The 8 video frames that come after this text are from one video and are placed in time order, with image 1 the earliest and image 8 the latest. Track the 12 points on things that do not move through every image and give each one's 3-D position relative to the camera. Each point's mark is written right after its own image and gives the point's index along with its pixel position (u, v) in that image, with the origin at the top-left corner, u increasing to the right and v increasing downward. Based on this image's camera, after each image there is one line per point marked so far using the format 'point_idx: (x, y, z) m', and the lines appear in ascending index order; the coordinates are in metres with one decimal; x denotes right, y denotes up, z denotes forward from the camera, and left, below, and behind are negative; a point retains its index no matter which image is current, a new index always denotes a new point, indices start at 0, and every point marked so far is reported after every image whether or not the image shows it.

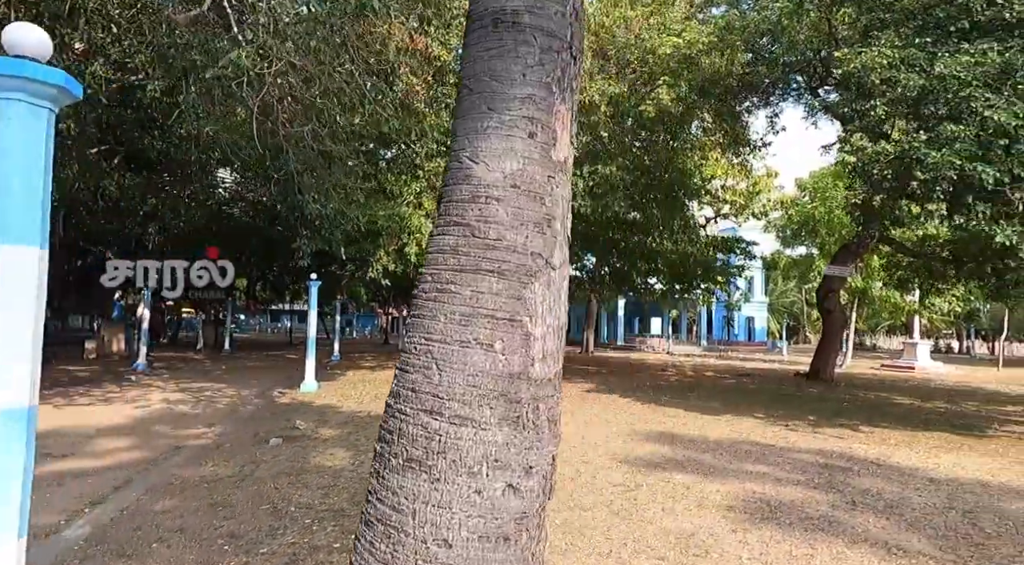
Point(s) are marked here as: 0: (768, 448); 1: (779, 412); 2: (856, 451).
0: (+2.7, -1.8, +7.8) m
1: (+4.6, -2.2, +12.7) m
2: (+3.7, -1.8, +7.9) m
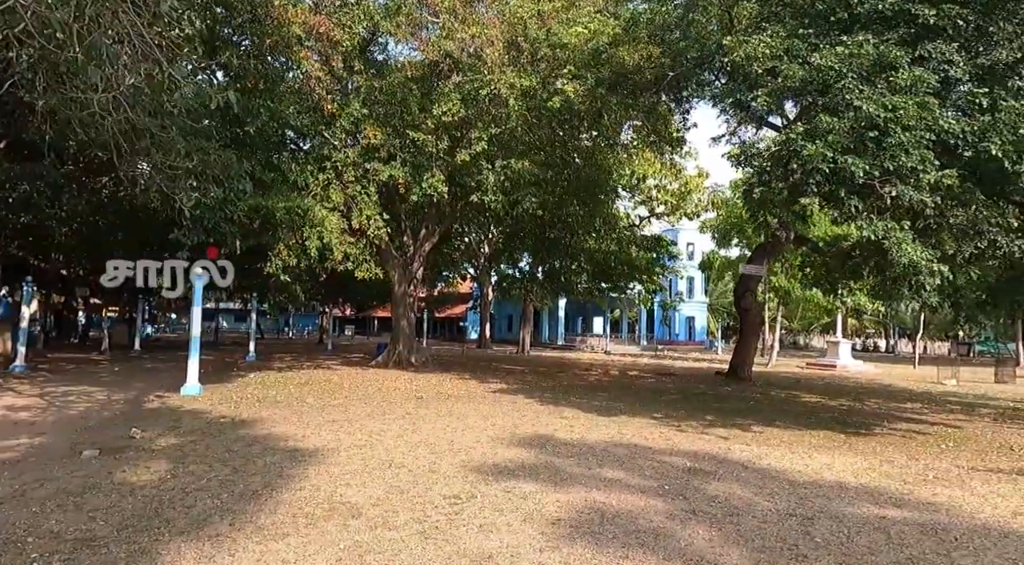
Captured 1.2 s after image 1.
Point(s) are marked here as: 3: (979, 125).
0: (+1.3, -1.7, +7.5) m
1: (+2.9, -2.2, +12.5) m
2: (+2.2, -1.8, +7.6) m
3: (+4.7, +1.6, +7.5) m
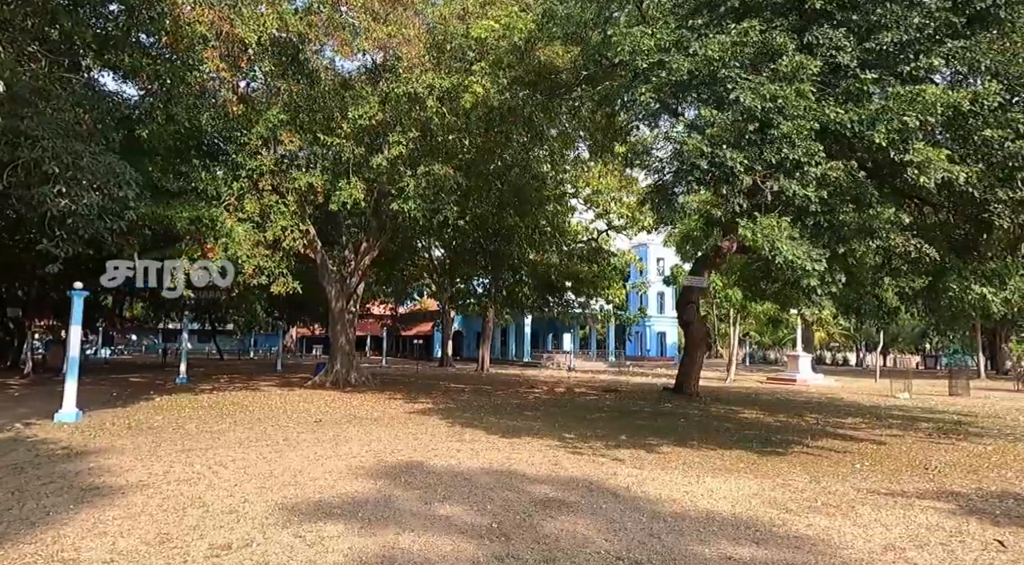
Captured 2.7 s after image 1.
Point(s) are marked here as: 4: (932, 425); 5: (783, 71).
0: (0.0, -1.8, +6.7) m
1: (+1.3, -2.4, +11.7) m
2: (+0.9, -1.8, +6.9) m
3: (+3.3, +1.6, +6.9) m
4: (+9.1, -3.1, +15.8) m
5: (+2.7, +2.1, +7.1) m
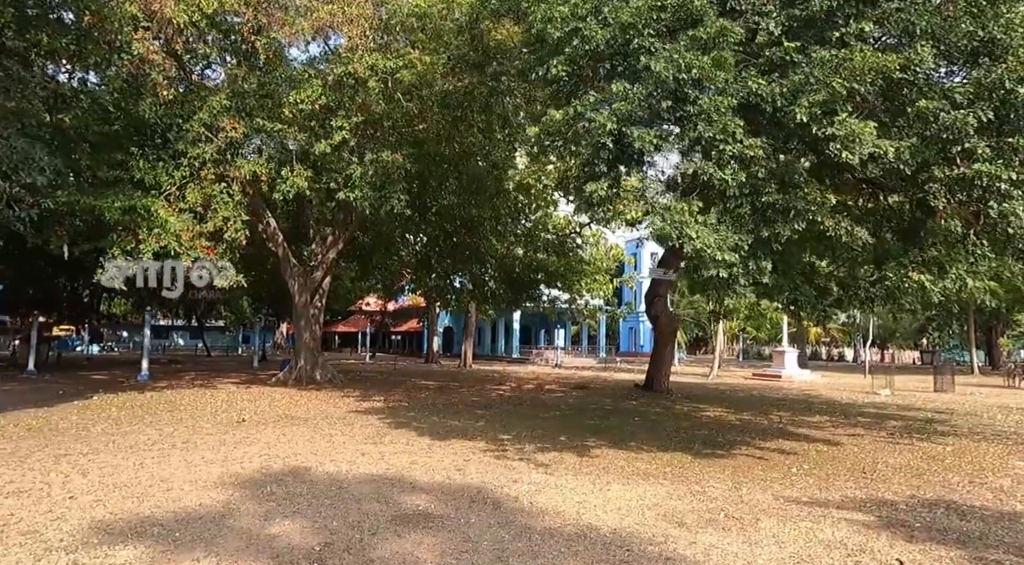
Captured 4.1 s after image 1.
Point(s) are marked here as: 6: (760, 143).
0: (-1.0, -1.7, +6.1) m
1: (+0.3, -2.2, +11.1) m
2: (-0.1, -1.8, +6.2) m
3: (+2.3, +1.7, +6.3) m
4: (+8.1, -2.9, +15.2) m
5: (+1.7, +2.2, +6.5) m
6: (+2.1, +1.2, +6.2) m
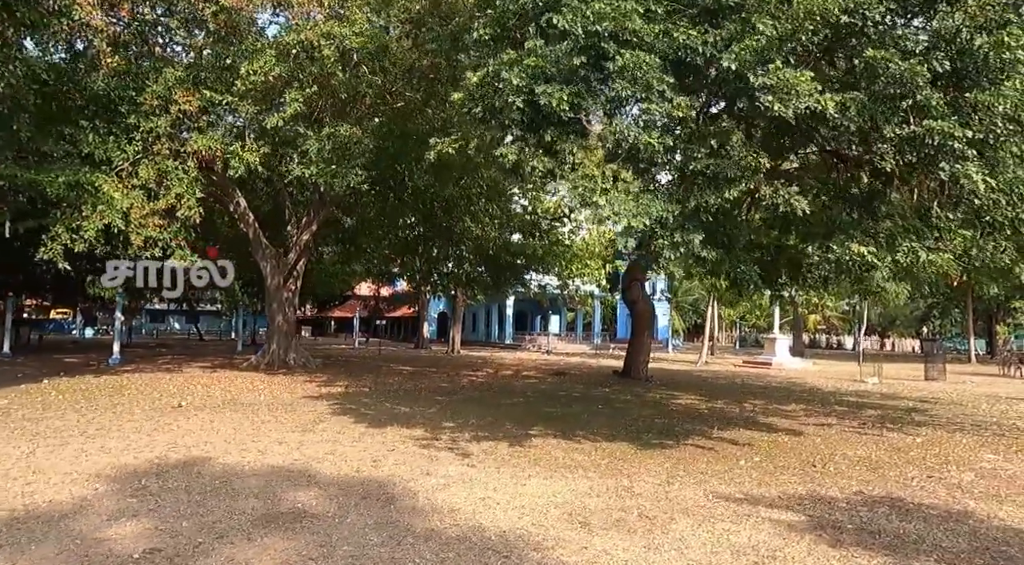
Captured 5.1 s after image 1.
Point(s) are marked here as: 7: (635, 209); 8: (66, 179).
0: (-1.7, -1.5, +5.6) m
1: (-0.4, -2.0, +10.6) m
2: (-0.8, -1.6, +5.7) m
3: (+1.6, +1.9, +5.7) m
4: (+7.3, -2.6, +14.7) m
5: (+1.0, +2.3, +5.9) m
6: (+1.4, +1.4, +5.6) m
7: (+0.9, +0.6, +5.7) m
8: (-8.0, +1.8, +13.2) m
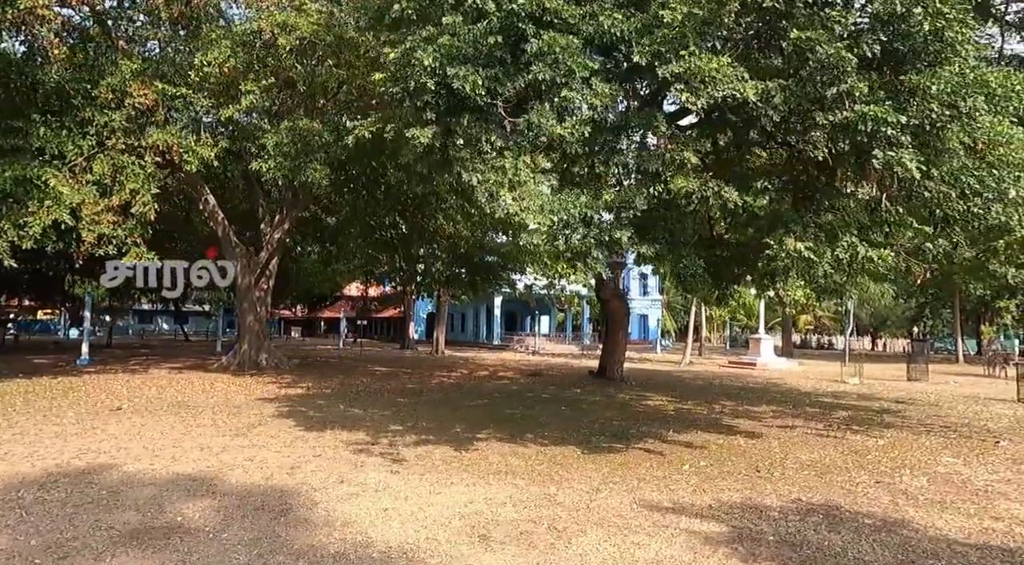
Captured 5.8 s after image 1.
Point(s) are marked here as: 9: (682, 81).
0: (-2.4, -1.5, +5.2) m
1: (-1.1, -1.9, +10.3) m
2: (-1.5, -1.5, +5.4) m
3: (+1.0, +1.9, +5.4) m
4: (+6.6, -2.6, +14.4) m
5: (+0.3, +2.4, +5.5) m
6: (+0.7, +1.4, +5.3) m
7: (+0.3, +0.6, +5.3) m
8: (-8.7, +1.9, +12.8) m
9: (+1.2, +1.4, +5.1) m
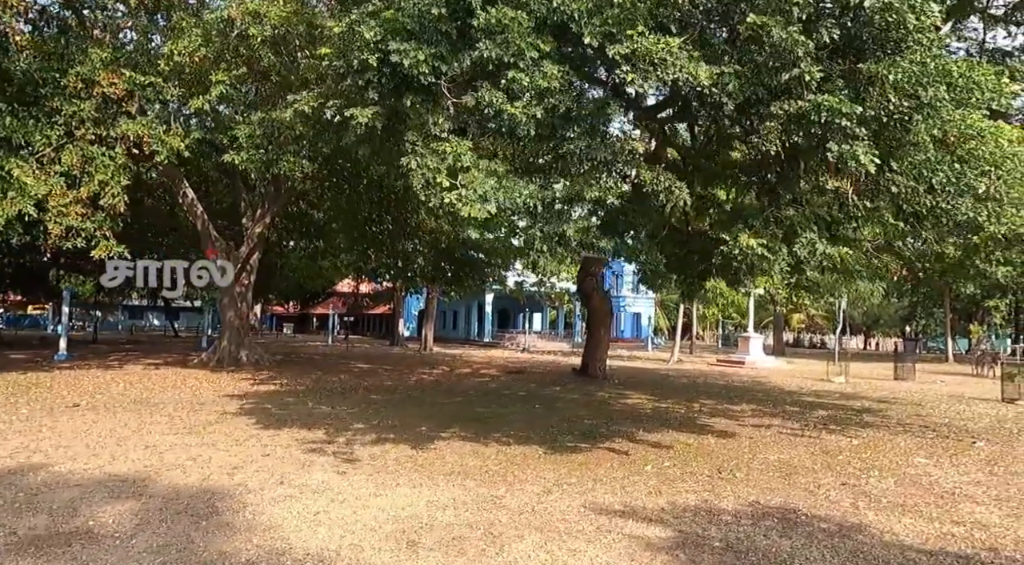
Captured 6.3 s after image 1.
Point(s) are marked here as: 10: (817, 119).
0: (-2.8, -1.4, +5.0) m
1: (-1.5, -1.9, +10.0) m
2: (-1.8, -1.5, +5.1) m
3: (+0.6, +2.0, +5.1) m
4: (+6.2, -2.5, +14.3) m
5: (0.0, +2.4, +5.3) m
6: (+0.4, +1.5, +5.1) m
7: (-0.1, +0.6, +5.1) m
8: (-9.2, +2.0, +12.5) m
9: (+0.9, +1.4, +4.9) m
10: (+2.0, +1.1, +4.8) m
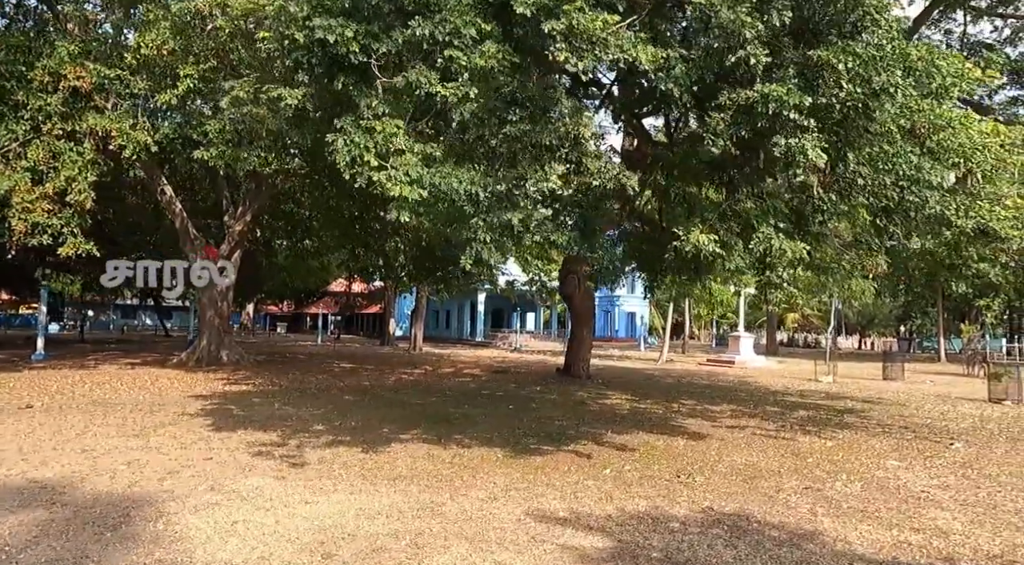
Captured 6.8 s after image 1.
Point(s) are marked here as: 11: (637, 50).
0: (-3.2, -1.4, +4.7) m
1: (-1.9, -1.8, +9.8) m
2: (-2.3, -1.4, +4.9) m
3: (+0.2, +2.0, +4.9) m
4: (+5.7, -2.5, +14.0) m
5: (-0.5, +2.4, +5.1) m
6: (-0.1, +1.5, +4.9) m
7: (-0.5, +0.7, +4.9) m
8: (-9.6, +2.0, +12.2) m
9: (+0.4, +1.4, +4.6) m
10: (+1.6, +1.1, +4.6) m
11: (+0.8, +1.4, +4.6) m
